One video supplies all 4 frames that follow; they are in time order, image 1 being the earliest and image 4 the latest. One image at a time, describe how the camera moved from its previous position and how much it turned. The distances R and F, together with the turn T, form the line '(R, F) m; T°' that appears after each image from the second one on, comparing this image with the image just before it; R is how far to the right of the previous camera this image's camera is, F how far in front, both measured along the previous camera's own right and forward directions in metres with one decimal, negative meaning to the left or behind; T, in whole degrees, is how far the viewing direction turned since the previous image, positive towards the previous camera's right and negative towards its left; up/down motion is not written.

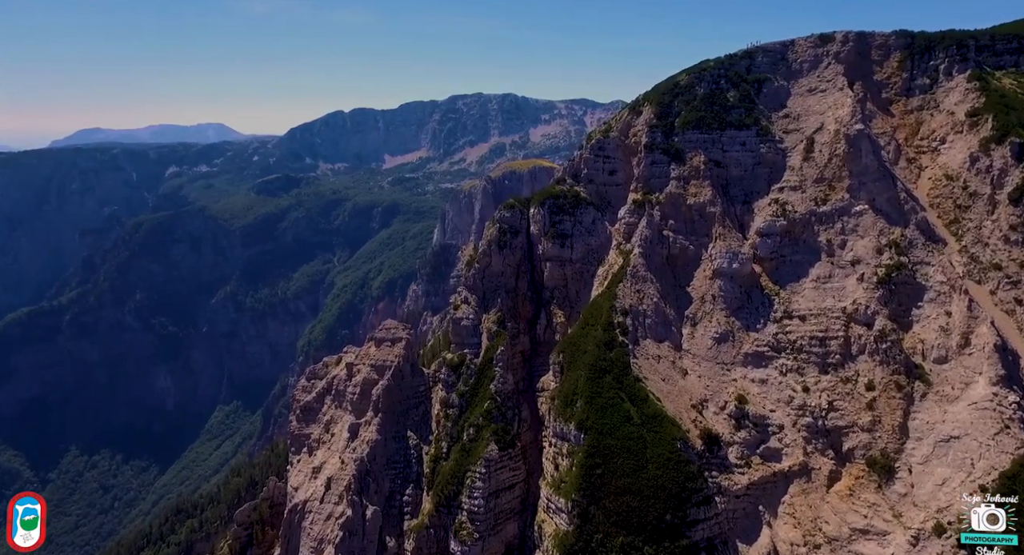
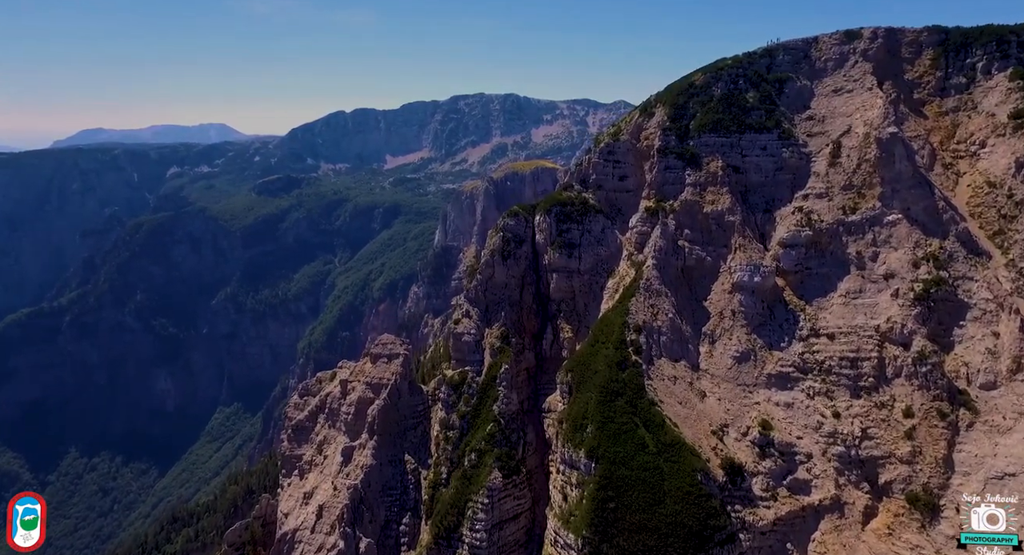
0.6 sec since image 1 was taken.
(-0.2, +3.9) m; 0°
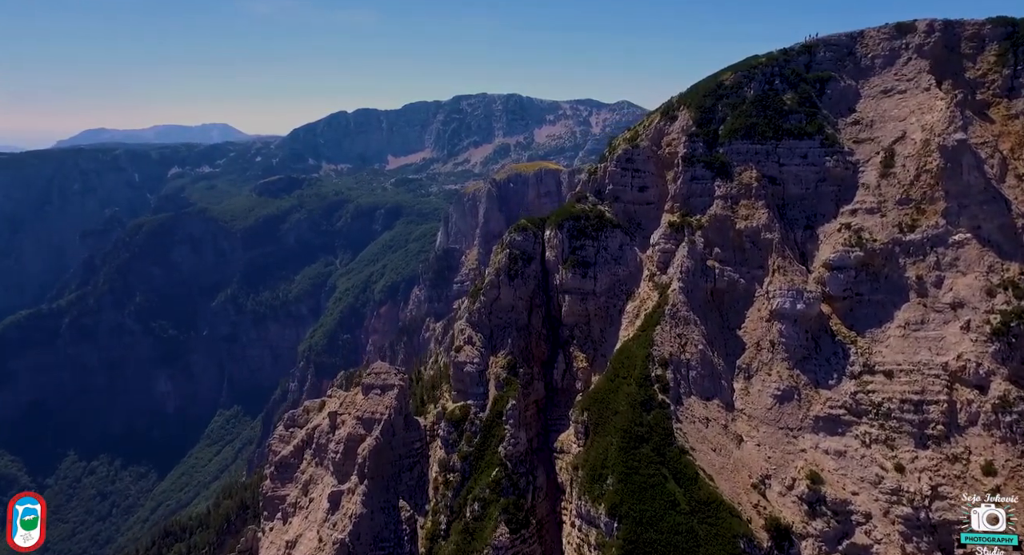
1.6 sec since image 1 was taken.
(-0.4, +6.3) m; 0°
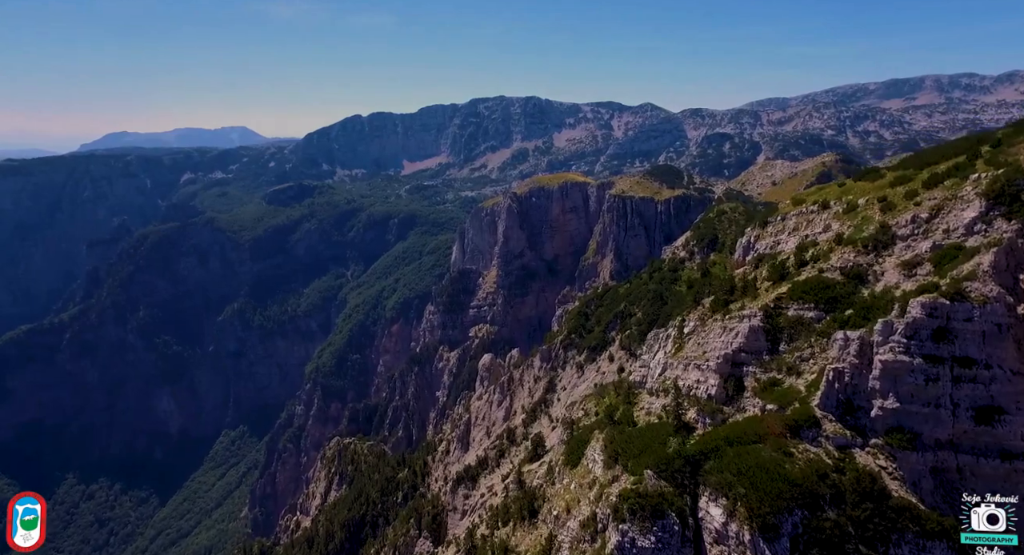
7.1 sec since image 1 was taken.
(-3.1, +36.6) m; -1°
